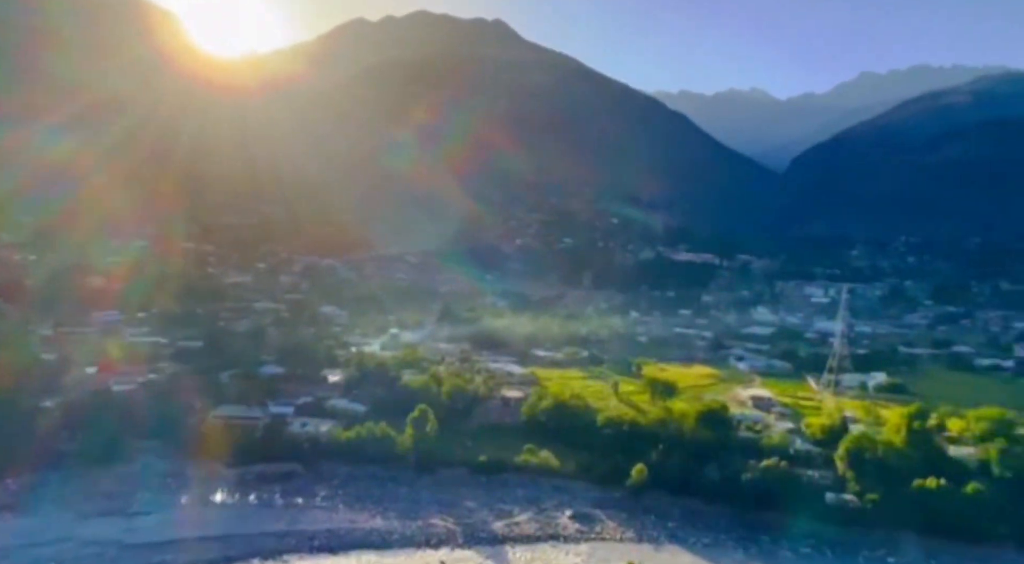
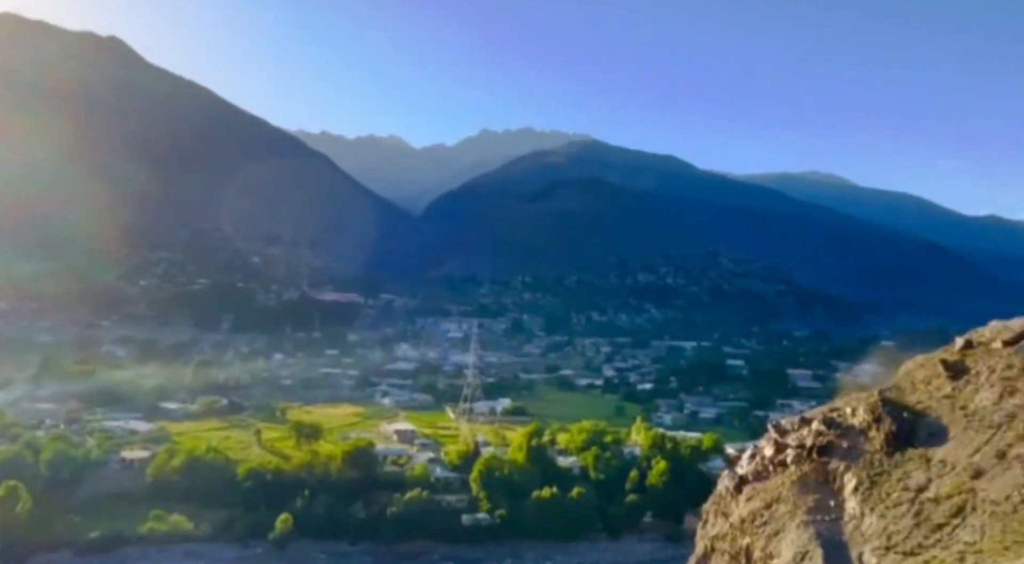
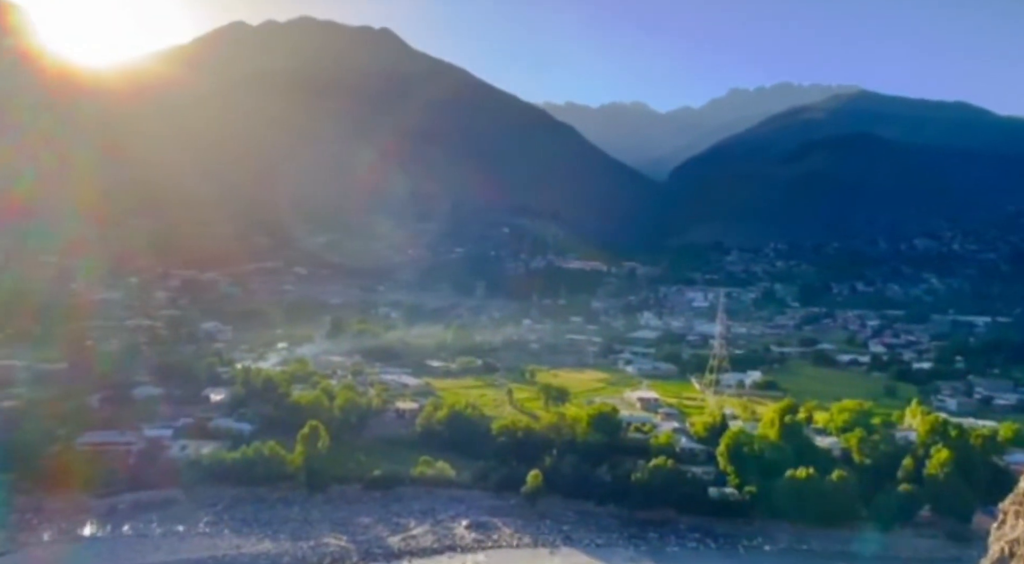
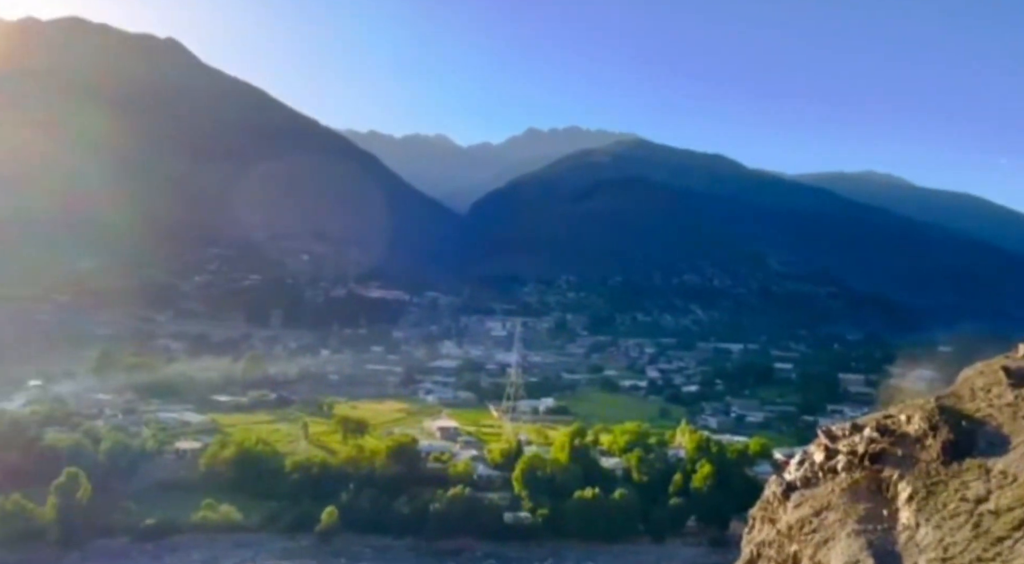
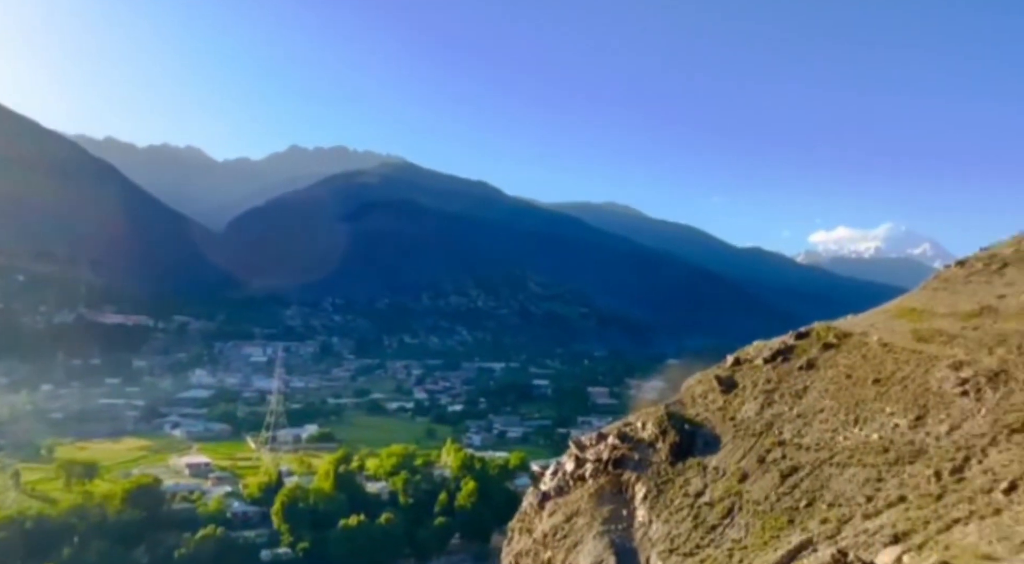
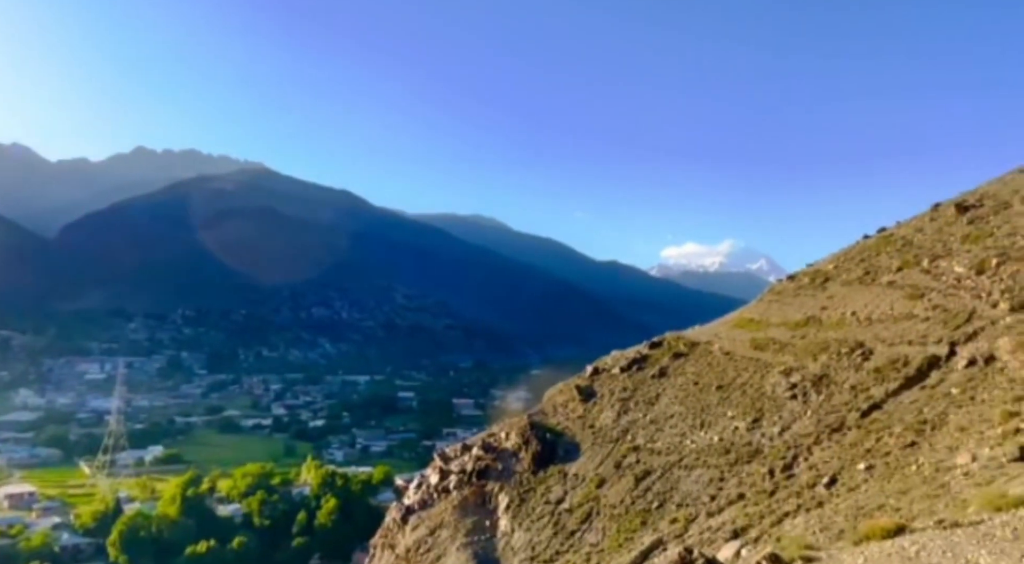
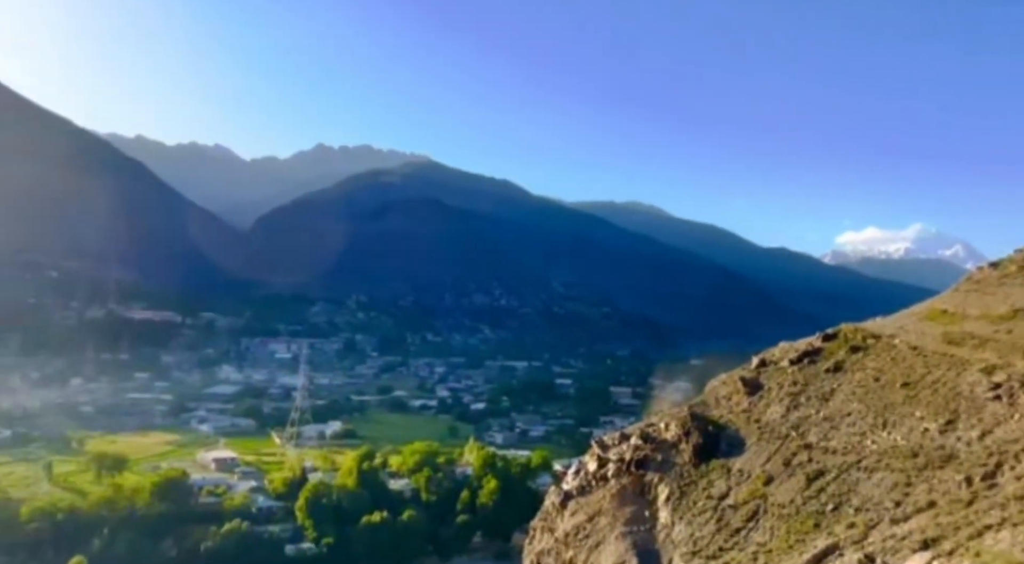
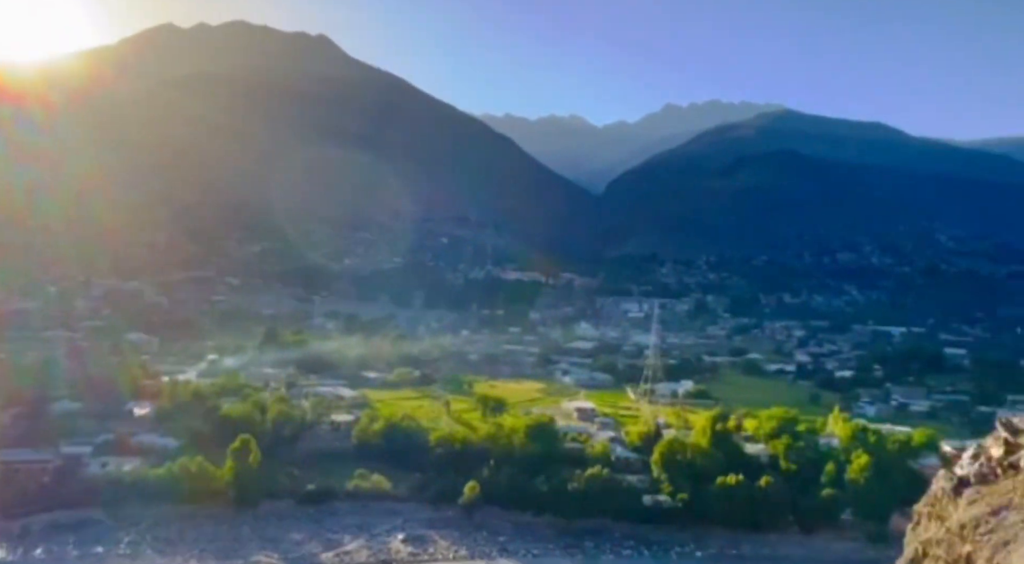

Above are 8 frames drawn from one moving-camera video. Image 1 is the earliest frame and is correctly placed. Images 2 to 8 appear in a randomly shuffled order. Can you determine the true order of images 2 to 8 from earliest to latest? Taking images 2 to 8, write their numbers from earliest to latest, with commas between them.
8, 2, 5, 6, 7, 4, 3
